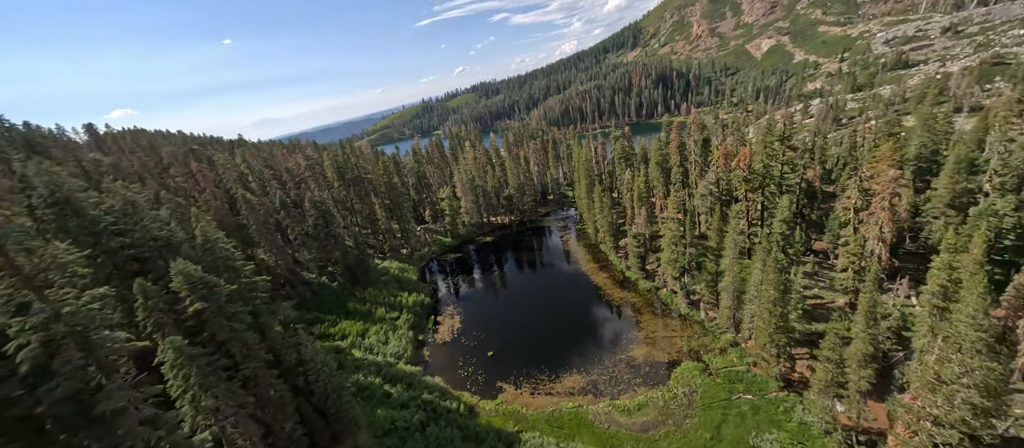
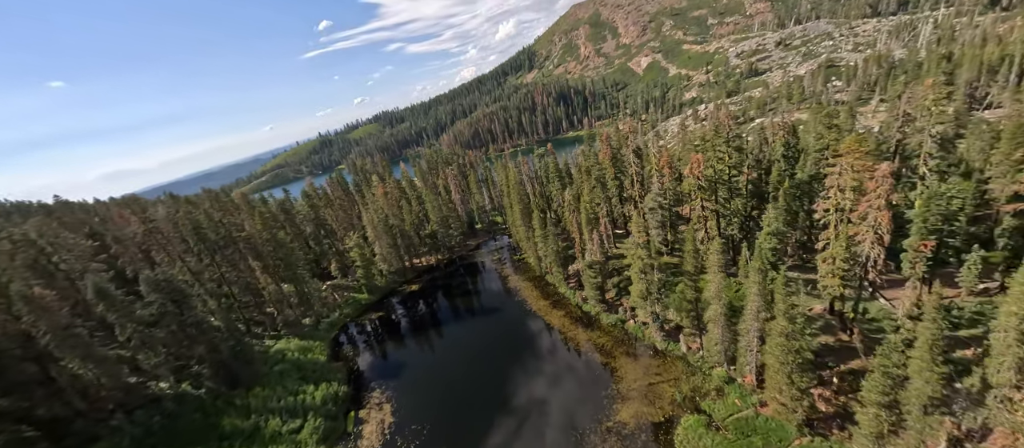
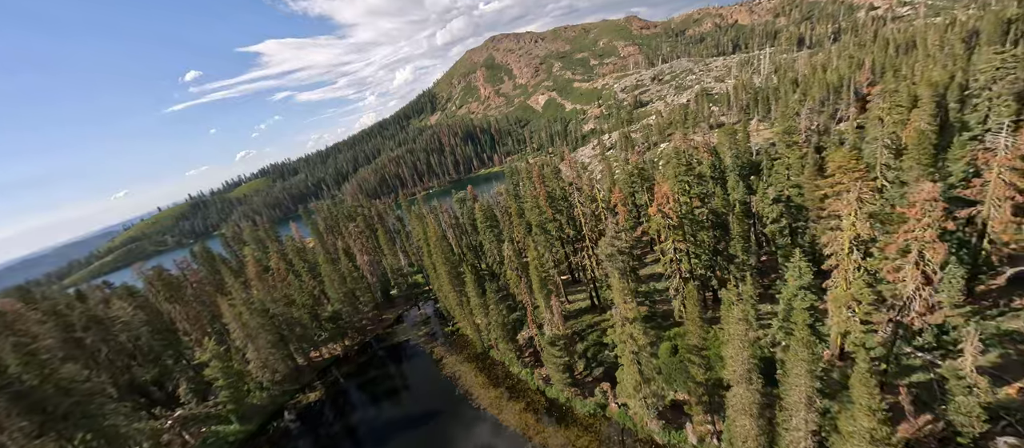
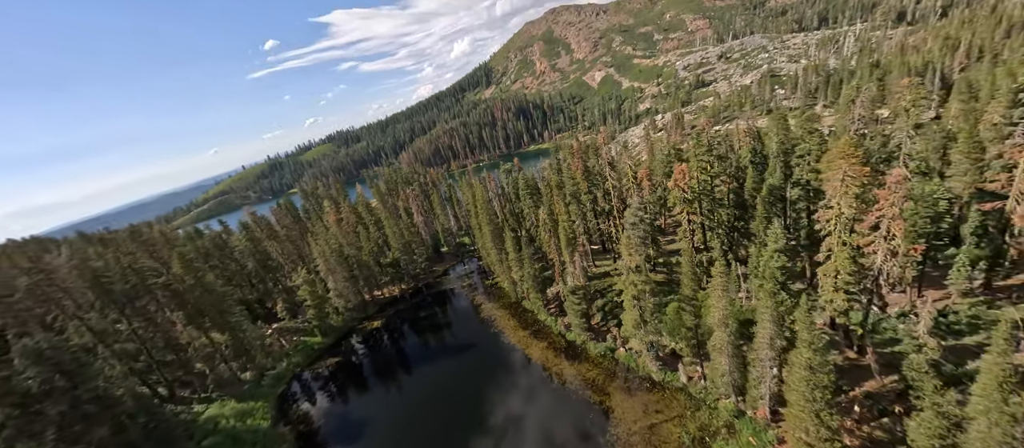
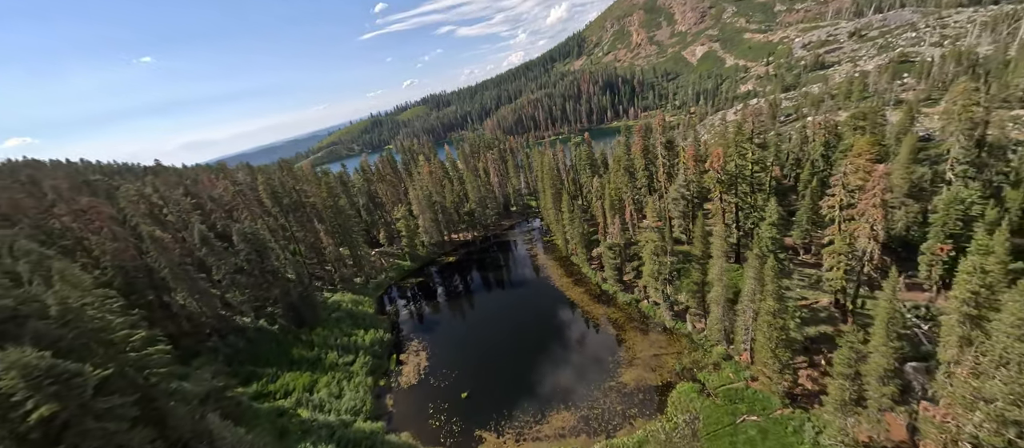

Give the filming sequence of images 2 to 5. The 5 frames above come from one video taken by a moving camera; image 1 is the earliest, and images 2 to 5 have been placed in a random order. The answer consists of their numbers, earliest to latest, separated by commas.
5, 2, 4, 3
